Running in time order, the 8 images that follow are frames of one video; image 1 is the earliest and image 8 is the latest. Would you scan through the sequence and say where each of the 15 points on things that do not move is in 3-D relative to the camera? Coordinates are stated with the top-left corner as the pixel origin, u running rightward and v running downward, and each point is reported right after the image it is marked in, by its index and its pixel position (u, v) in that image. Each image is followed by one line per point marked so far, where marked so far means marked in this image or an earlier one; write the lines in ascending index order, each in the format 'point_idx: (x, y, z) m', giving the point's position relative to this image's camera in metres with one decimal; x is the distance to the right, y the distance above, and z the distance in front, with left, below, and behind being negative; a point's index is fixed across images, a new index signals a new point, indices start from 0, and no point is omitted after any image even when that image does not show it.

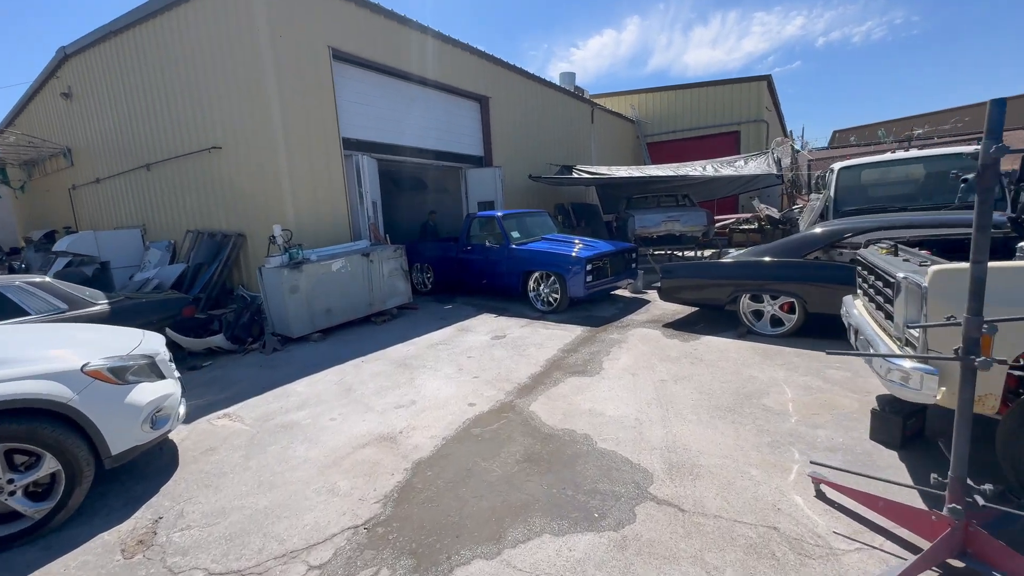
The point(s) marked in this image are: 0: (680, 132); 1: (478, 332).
0: (+7.0, +6.5, +18.9) m
1: (-0.5, -0.6, +6.4) m
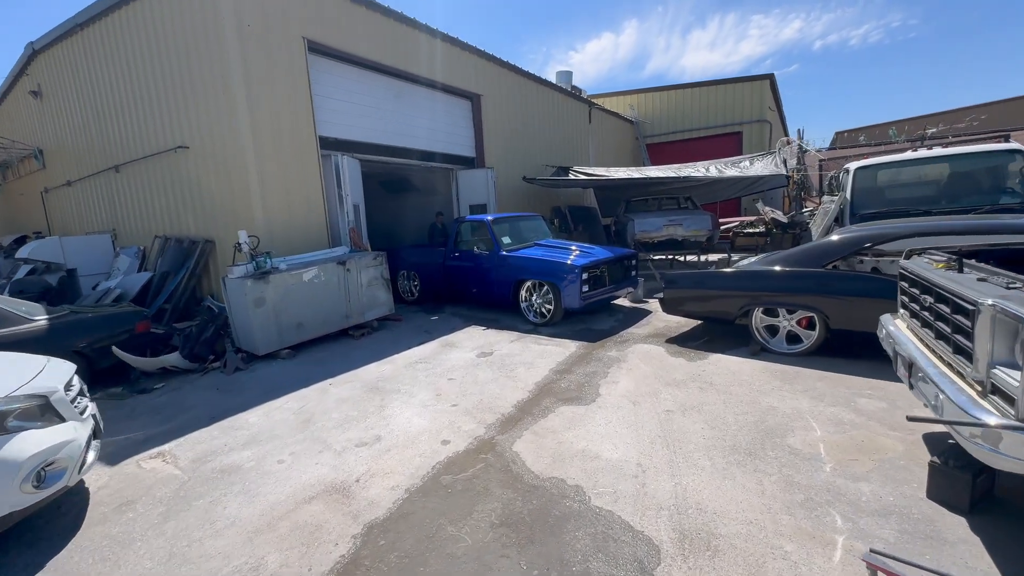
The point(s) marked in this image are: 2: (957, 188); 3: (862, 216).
0: (+6.9, +6.3, +18.4) m
1: (-0.6, -0.8, +5.8) m
2: (+6.3, +1.4, +6.4) m
3: (+5.1, +1.0, +6.5) m
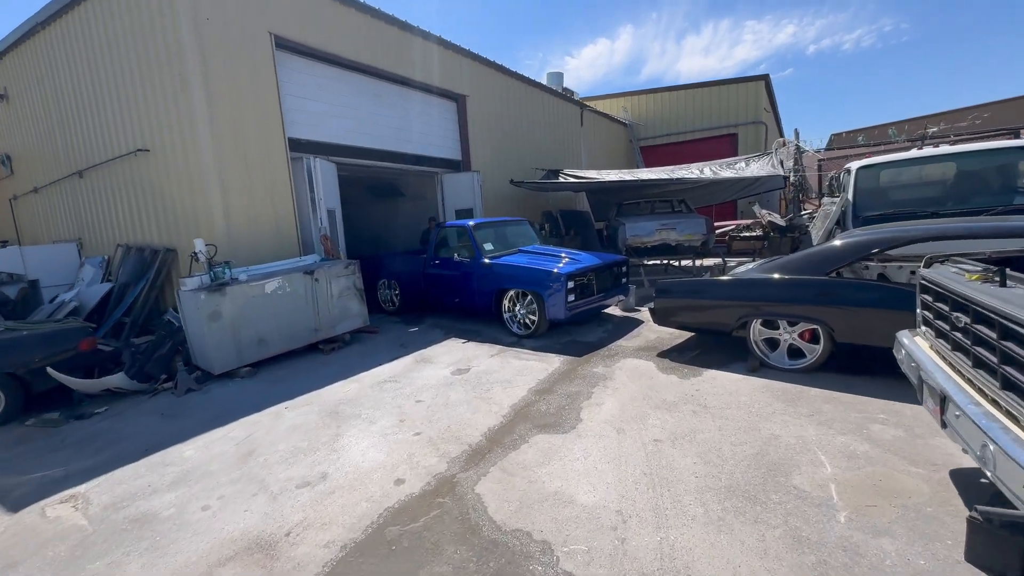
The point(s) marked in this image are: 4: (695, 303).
0: (+6.5, +6.1, +18.0) m
1: (-0.9, -0.9, +5.4) m
2: (+6.0, +1.3, +6.0) m
3: (+4.8, +0.9, +6.1) m
4: (+2.0, -0.2, +5.0) m
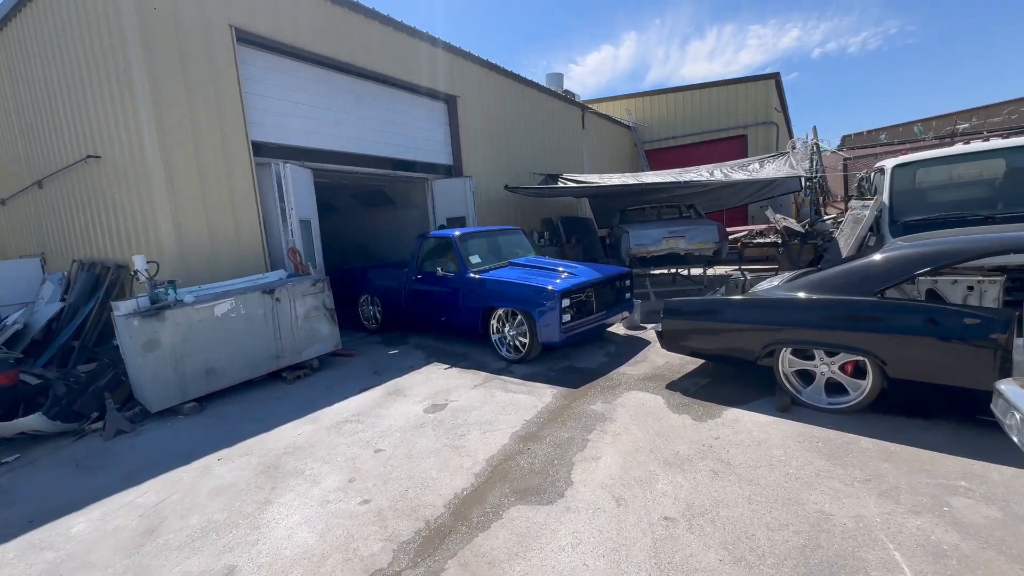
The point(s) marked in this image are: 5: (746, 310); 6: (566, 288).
0: (+6.5, +5.8, +17.3) m
1: (-1.0, -1.1, +4.6) m
2: (+5.9, +1.2, +5.2) m
3: (+4.6, +0.8, +5.3) m
4: (+1.9, -0.3, +4.2) m
5: (+2.1, -0.2, +4.0) m
6: (+0.6, 0.0, +5.2) m
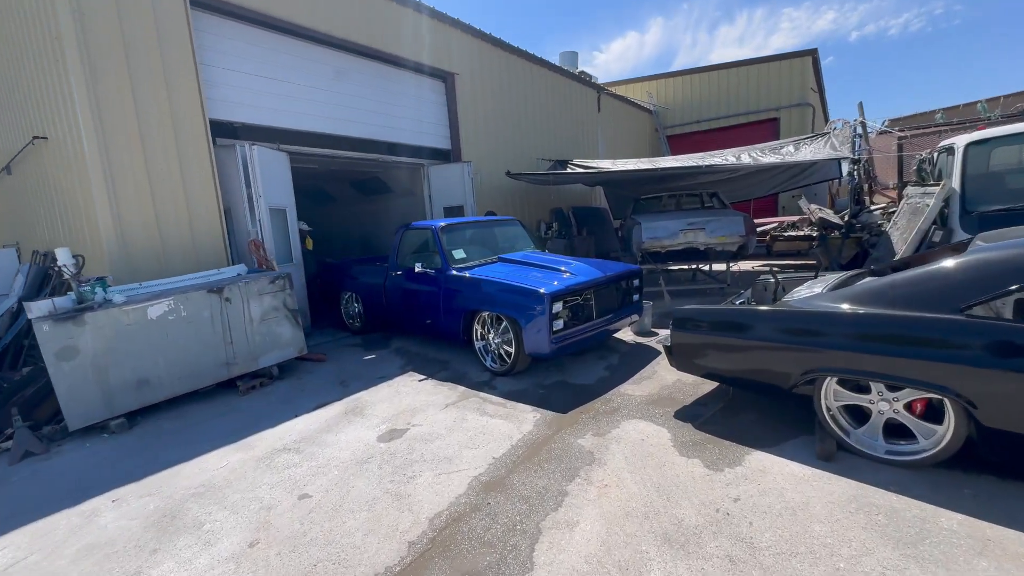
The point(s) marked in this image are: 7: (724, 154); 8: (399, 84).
0: (+6.9, +6.0, +16.1) m
1: (-1.2, -1.1, +3.9) m
2: (+5.7, +1.1, +4.1) m
3: (+4.5, +0.7, +4.3) m
4: (+1.7, -0.4, +3.3) m
5: (+1.9, -0.3, +3.1) m
6: (+0.5, 0.0, +4.4) m
7: (+3.9, +2.5, +8.3) m
8: (-2.0, +3.7, +8.1) m
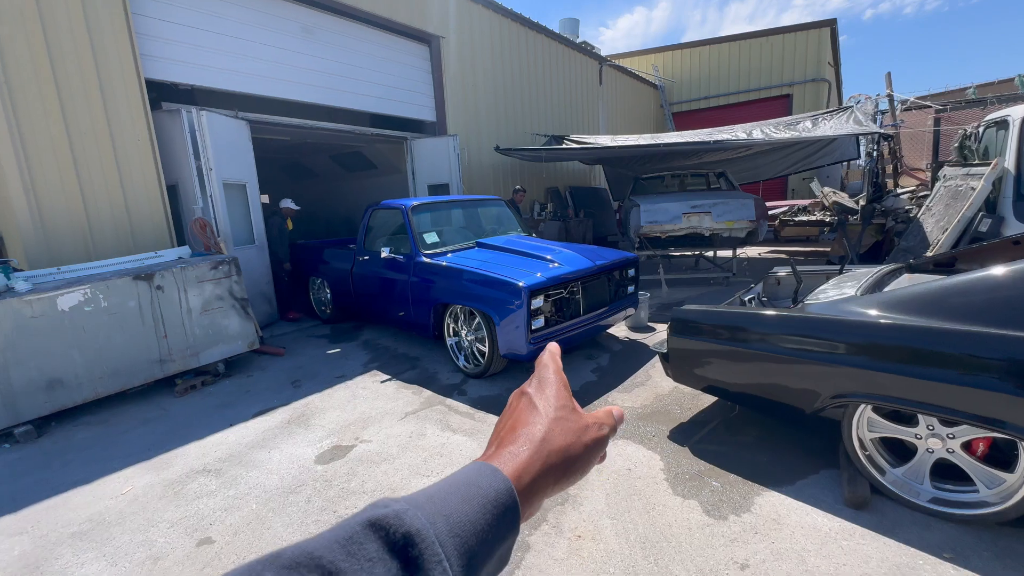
0: (+6.8, +6.4, +15.2) m
1: (-1.5, -1.1, +3.4) m
2: (+5.5, +1.1, +3.4) m
3: (+4.3, +0.7, +3.7) m
4: (+1.4, -0.4, +2.8) m
5: (+1.6, -0.3, +2.5) m
6: (+0.2, +0.1, +3.8) m
7: (+3.7, +2.6, +7.5) m
8: (-2.2, +3.9, +7.3) m
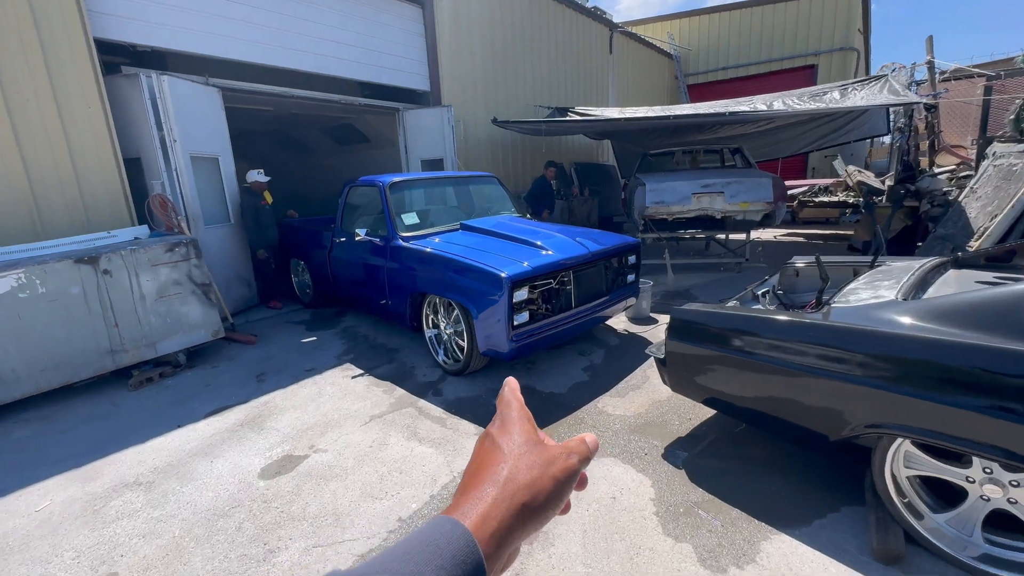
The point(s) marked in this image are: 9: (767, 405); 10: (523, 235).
0: (+7.0, +7.0, +14.3) m
1: (-1.7, -1.0, +3.0) m
2: (+5.3, +1.0, +2.8) m
3: (+4.1, +0.7, +3.1) m
4: (+1.2, -0.4, +2.3) m
5: (+1.4, -0.3, +2.1) m
6: (+0.1, +0.1, +3.4) m
7: (+3.7, +2.9, +6.9) m
8: (-2.2, +4.2, +6.7) m
9: (+1.3, -0.6, +2.3) m
10: (+0.1, +0.5, +4.1) m
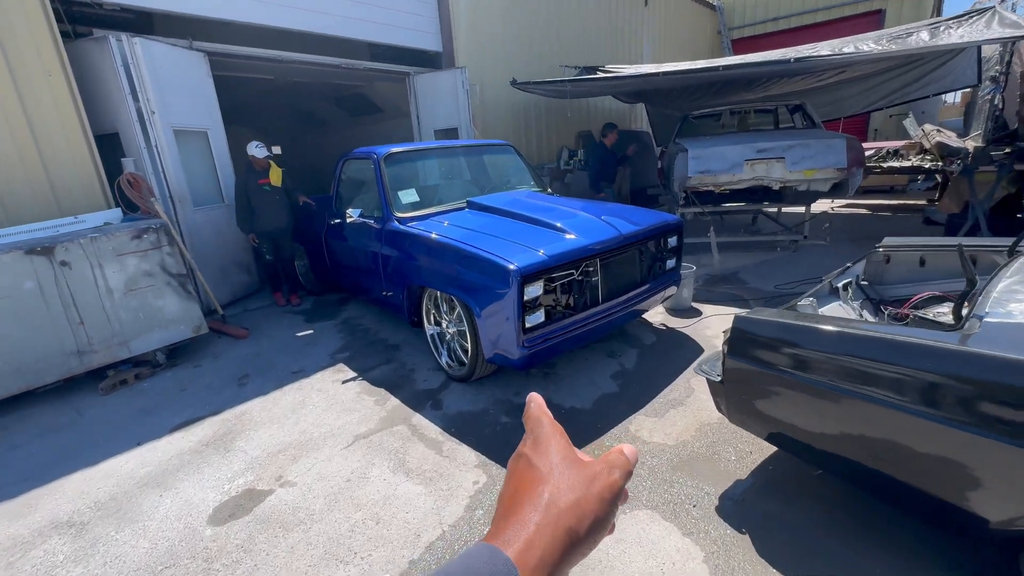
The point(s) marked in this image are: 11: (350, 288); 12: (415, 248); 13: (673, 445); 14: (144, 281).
0: (+7.7, +7.6, +12.7) m
1: (-1.6, -1.0, +2.5) m
2: (+5.4, +1.1, +1.8) m
3: (+4.2, +0.8, +2.2) m
4: (+1.2, -0.4, +1.6) m
5: (+1.4, -0.3, +1.4) m
6: (+0.2, +0.2, +2.7) m
7: (+4.0, +3.1, +5.8) m
8: (-1.9, +4.4, +6.0) m
9: (+1.3, -0.6, +1.7) m
10: (+0.2, +0.6, +3.4) m
11: (-1.7, 0.0, +4.7) m
12: (-0.7, +0.3, +3.4) m
13: (+0.9, -0.8, +2.4) m
14: (-2.9, +0.1, +3.5) m
